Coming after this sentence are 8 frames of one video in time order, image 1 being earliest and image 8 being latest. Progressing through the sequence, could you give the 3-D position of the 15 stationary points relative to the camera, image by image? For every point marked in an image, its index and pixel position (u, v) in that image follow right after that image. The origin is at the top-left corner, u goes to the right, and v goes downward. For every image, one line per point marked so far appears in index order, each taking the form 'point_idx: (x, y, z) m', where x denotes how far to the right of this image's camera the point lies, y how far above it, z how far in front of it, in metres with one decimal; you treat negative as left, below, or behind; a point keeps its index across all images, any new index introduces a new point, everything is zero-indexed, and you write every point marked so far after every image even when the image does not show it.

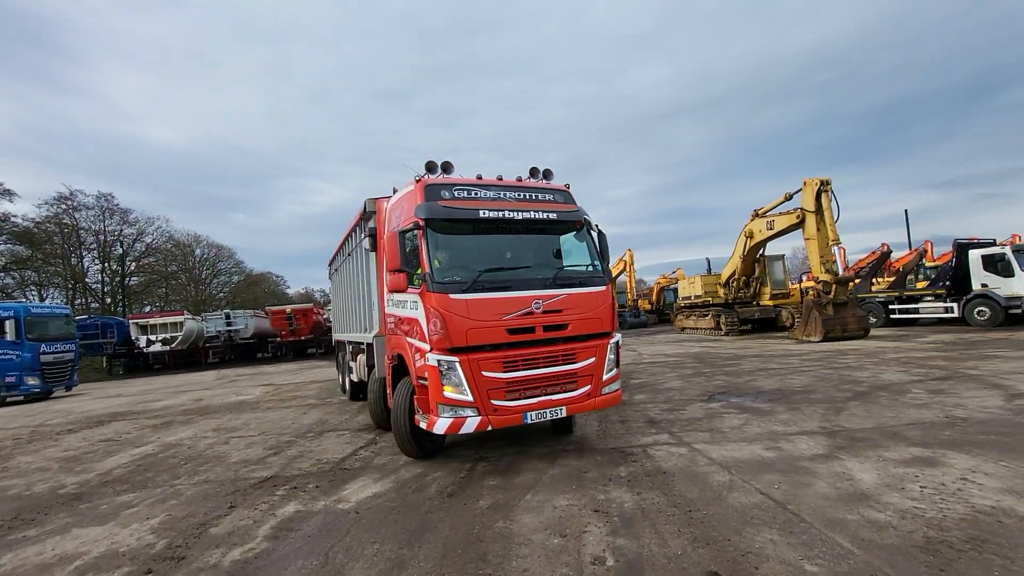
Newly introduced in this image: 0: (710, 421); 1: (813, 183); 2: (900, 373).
0: (+2.9, -1.9, +7.0) m
1: (+11.9, +4.1, +19.1) m
2: (+7.9, -1.7, +9.8) m
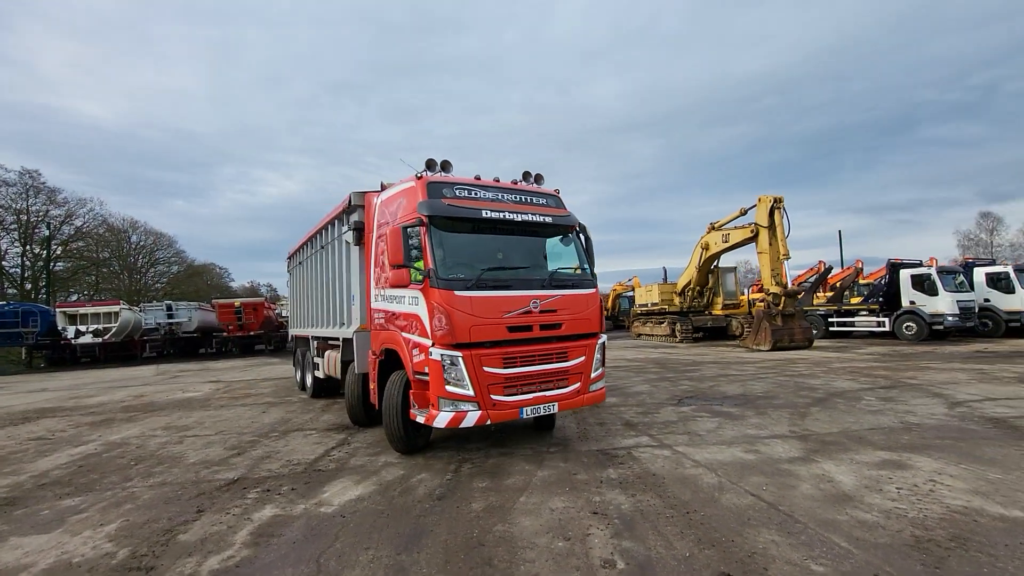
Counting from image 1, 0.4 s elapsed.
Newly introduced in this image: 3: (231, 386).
0: (+2.6, -2.0, +7.2) m
1: (+10.6, +3.7, +20.1) m
2: (+7.3, -2.0, +10.4) m
3: (-7.8, -2.7, +13.4) m
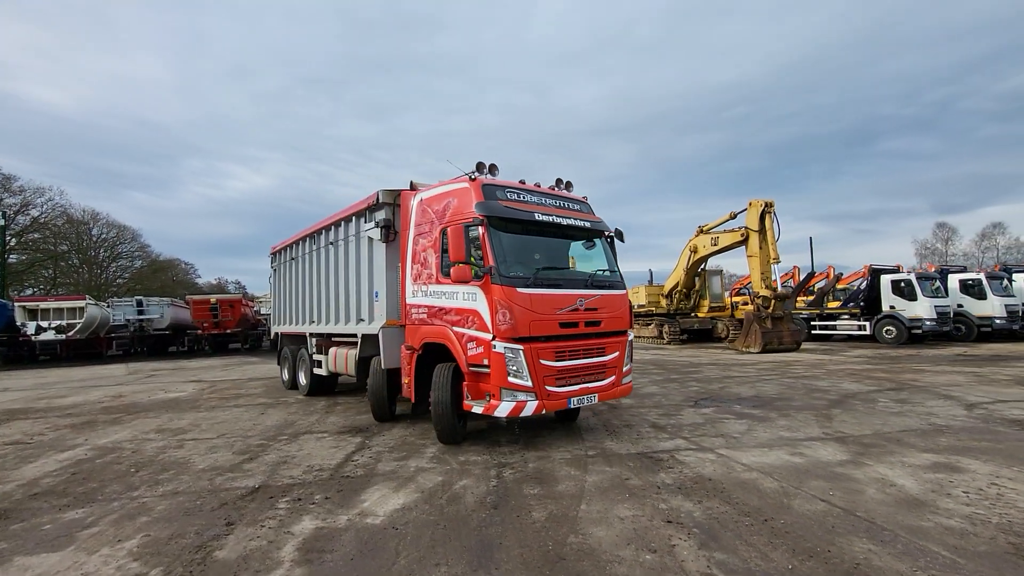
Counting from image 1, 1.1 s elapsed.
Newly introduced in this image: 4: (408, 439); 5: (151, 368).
0: (+3.0, -2.0, +7.0) m
1: (+10.4, +3.5, +20.3) m
2: (+7.5, -2.1, +10.5) m
3: (-7.8, -2.6, +12.7) m
4: (-1.4, -2.1, +6.6) m
5: (-14.4, -3.2, +19.4) m
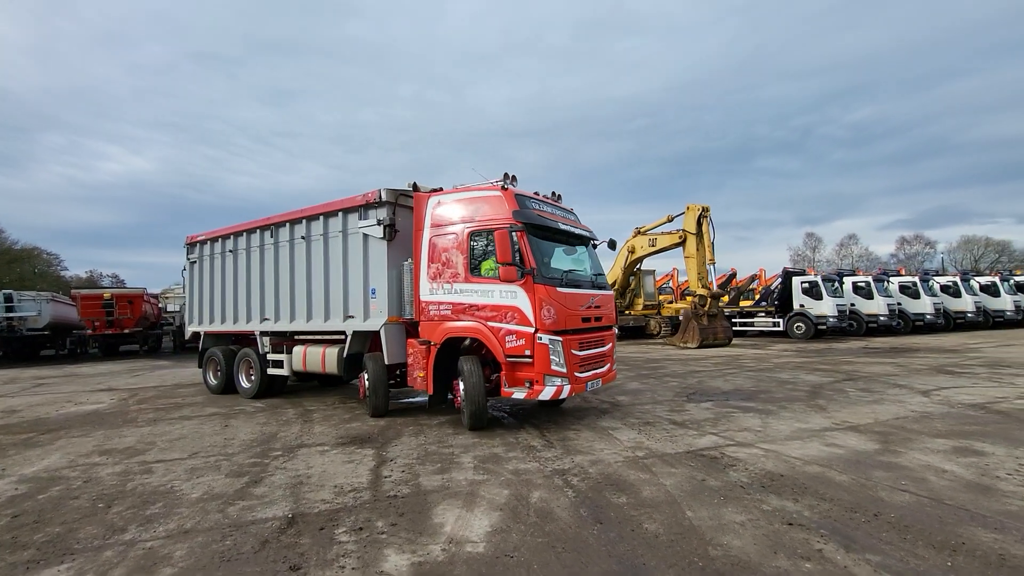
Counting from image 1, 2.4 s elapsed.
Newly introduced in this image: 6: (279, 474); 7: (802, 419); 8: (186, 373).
0: (+3.2, -2.0, +7.1) m
1: (+8.2, +3.6, +21.5) m
2: (+7.0, -2.0, +11.4) m
3: (-8.4, -2.4, +10.8) m
4: (-1.0, -2.0, +5.9) m
5: (-16.1, -2.9, +16.2) m
6: (-2.4, -2.0, +5.1) m
7: (+4.3, -1.9, +7.1) m
8: (-10.2, -2.7, +15.2) m
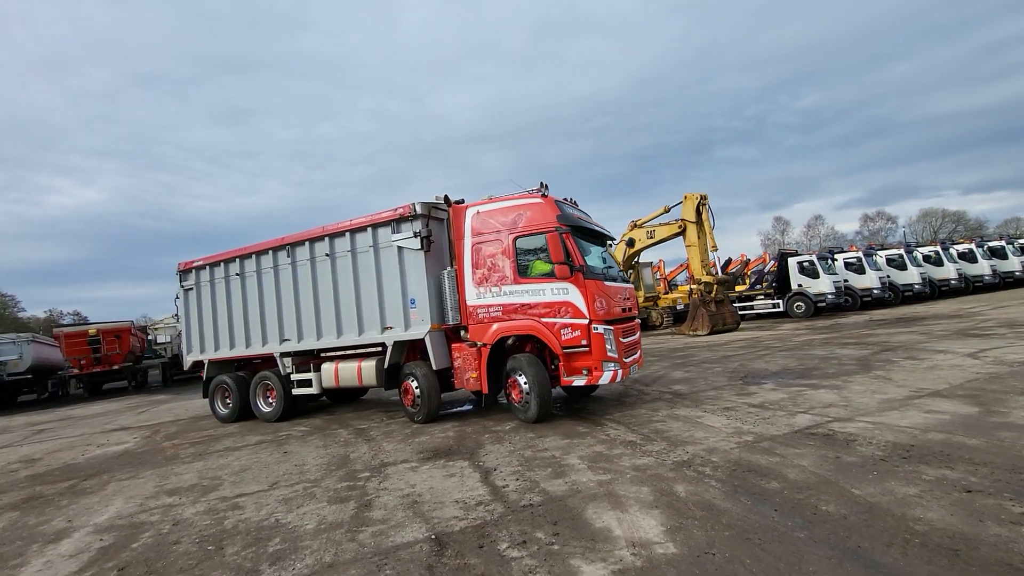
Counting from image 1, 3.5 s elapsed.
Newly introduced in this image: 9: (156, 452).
0: (+4.3, -1.6, +7.1) m
1: (+8.1, +4.1, +21.7) m
2: (+7.9, -1.4, +11.5) m
3: (-7.4, -3.0, +10.2) m
4: (+0.2, -1.9, +5.7) m
5: (-15.3, -4.2, +15.2) m
6: (-1.2, -2.0, +4.7) m
7: (+5.3, -1.5, +7.1) m
8: (-9.4, -3.5, +14.5) m
9: (-6.0, -2.7, +8.1) m
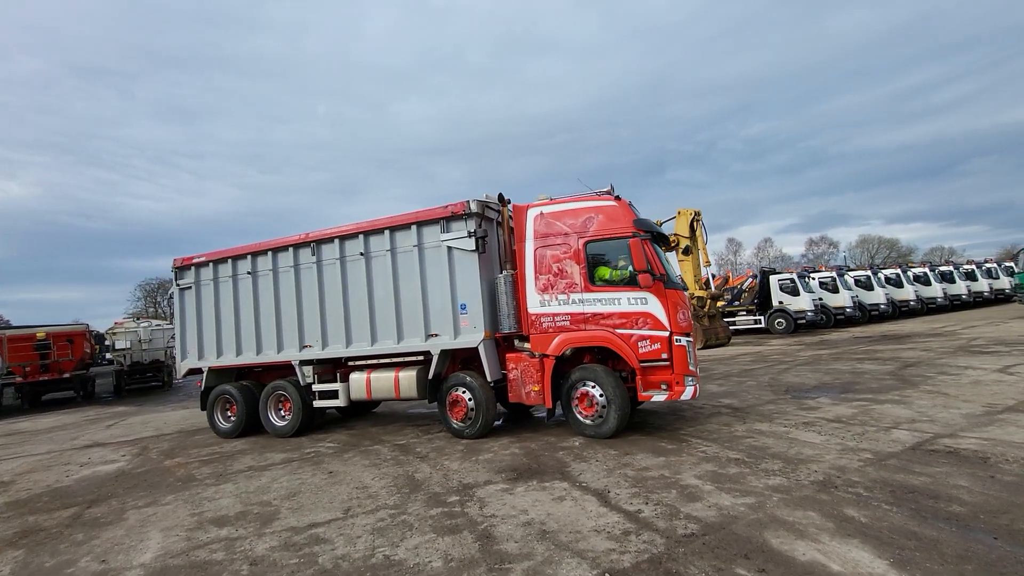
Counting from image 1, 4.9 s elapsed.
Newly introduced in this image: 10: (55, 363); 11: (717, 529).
0: (+5.2, -1.8, +6.9) m
1: (+7.9, +3.5, +22.0) m
2: (+8.5, -1.8, +11.6) m
3: (-6.7, -3.0, +9.0) m
4: (+1.2, -2.0, +5.1) m
5: (-15.0, -4.1, +13.2) m
6: (-0.1, -2.0, +4.1) m
7: (+6.3, -1.7, +7.0) m
8: (-9.1, -3.5, +13.1) m
9: (-5.1, -2.7, +7.0) m
10: (-18.4, -3.0, +19.5) m
11: (+1.5, -1.8, +3.7) m
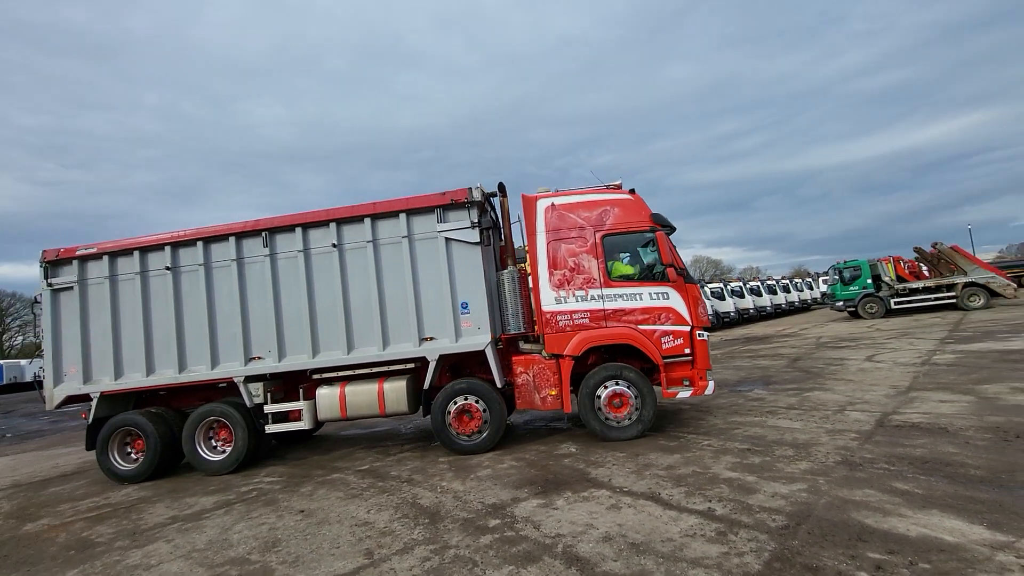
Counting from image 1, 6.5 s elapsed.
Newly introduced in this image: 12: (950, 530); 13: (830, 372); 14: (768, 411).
0: (+4.9, -1.8, +7.7) m
1: (+3.4, +3.0, +23.1) m
2: (+6.7, -2.0, +13.1) m
3: (-7.2, -3.0, +6.5) m
4: (+1.5, -1.9, +5.0) m
5: (-16.3, -4.2, +8.4) m
6: (+0.5, -1.9, +3.6) m
7: (+5.9, -1.7, +8.1) m
8: (-10.6, -3.6, +9.8) m
9: (-5.1, -2.6, +5.1) m
10: (-21.3, -3.3, +13.6) m
11: (+2.2, -1.7, +3.6) m
12: (+2.9, -1.6, +3.2) m
13: (+6.7, -1.8, +10.2) m
14: (+3.8, -1.9, +7.3) m
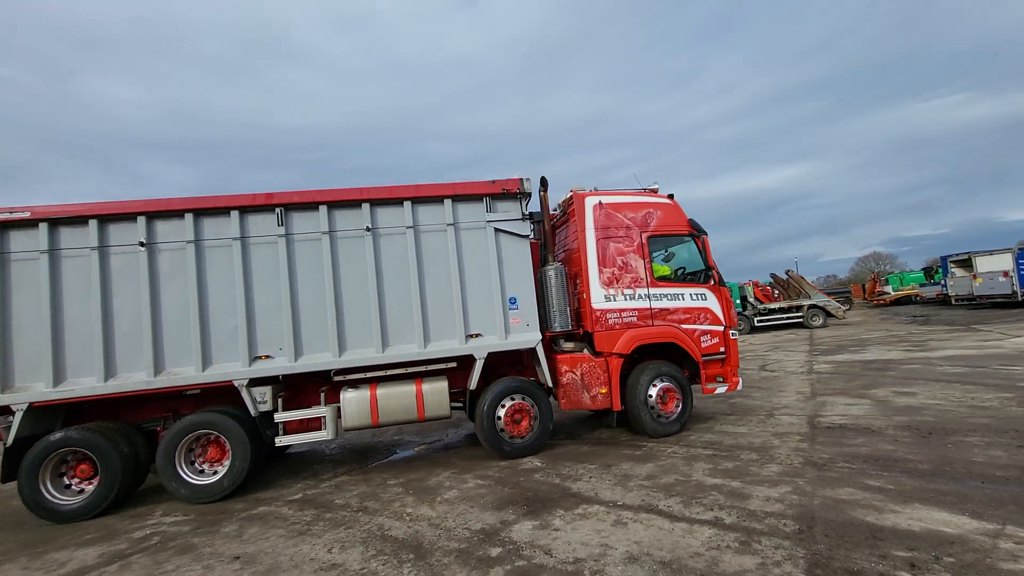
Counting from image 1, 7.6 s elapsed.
0: (+3.9, -2.0, +8.3) m
1: (-0.8, +2.4, +23.1) m
2: (+4.5, -2.4, +14.0) m
3: (-7.5, -2.8, +4.3) m
4: (+1.3, -1.9, +4.8) m
5: (-16.9, -3.7, +4.0) m
6: (+0.6, -1.9, +3.3) m
7: (+4.8, -2.0, +8.9) m
8: (-11.6, -3.4, +6.8) m
9: (-5.2, -2.5, +3.4) m
10: (-22.9, -2.8, +8.0) m
11: (+2.3, -1.8, +3.7) m
12: (+3.1, -1.7, +3.4) m
13: (+5.1, -2.1, +11.1) m
14: (+3.0, -2.0, +7.6) m
